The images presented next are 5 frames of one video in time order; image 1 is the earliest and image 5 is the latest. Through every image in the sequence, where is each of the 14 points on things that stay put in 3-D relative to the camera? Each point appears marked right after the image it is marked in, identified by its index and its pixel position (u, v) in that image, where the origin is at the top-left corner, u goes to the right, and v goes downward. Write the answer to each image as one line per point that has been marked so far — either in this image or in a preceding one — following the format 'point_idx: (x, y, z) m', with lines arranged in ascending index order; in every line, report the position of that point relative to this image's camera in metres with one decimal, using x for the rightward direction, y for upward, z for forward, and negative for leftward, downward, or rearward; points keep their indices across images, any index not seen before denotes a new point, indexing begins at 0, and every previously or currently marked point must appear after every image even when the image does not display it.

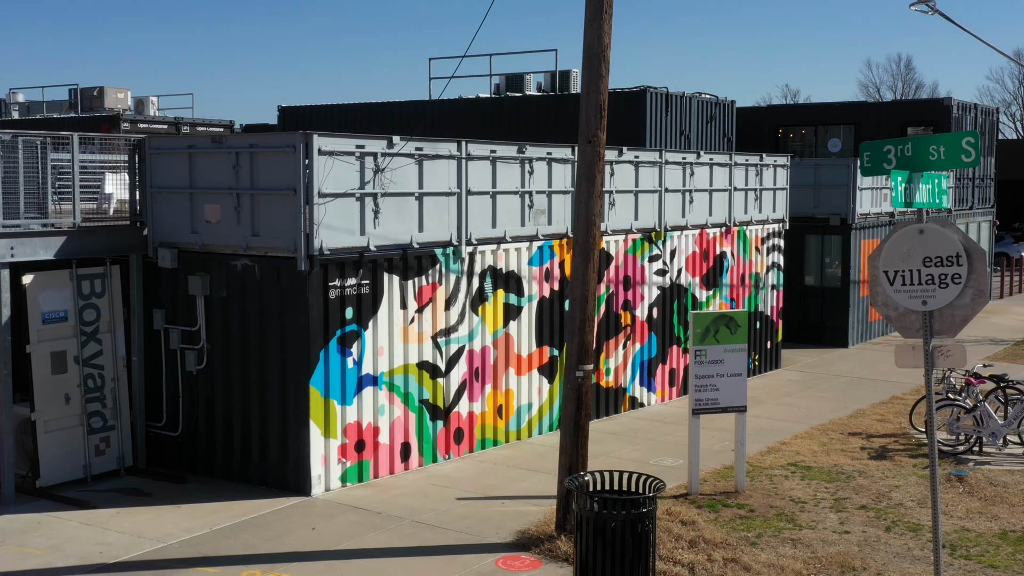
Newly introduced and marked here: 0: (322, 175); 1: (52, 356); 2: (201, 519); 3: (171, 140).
0: (-1.9, +1.1, +9.7) m
1: (-5.0, -0.7, +10.4) m
2: (-3.0, -2.2, +9.0) m
3: (-3.8, +1.7, +10.8) m
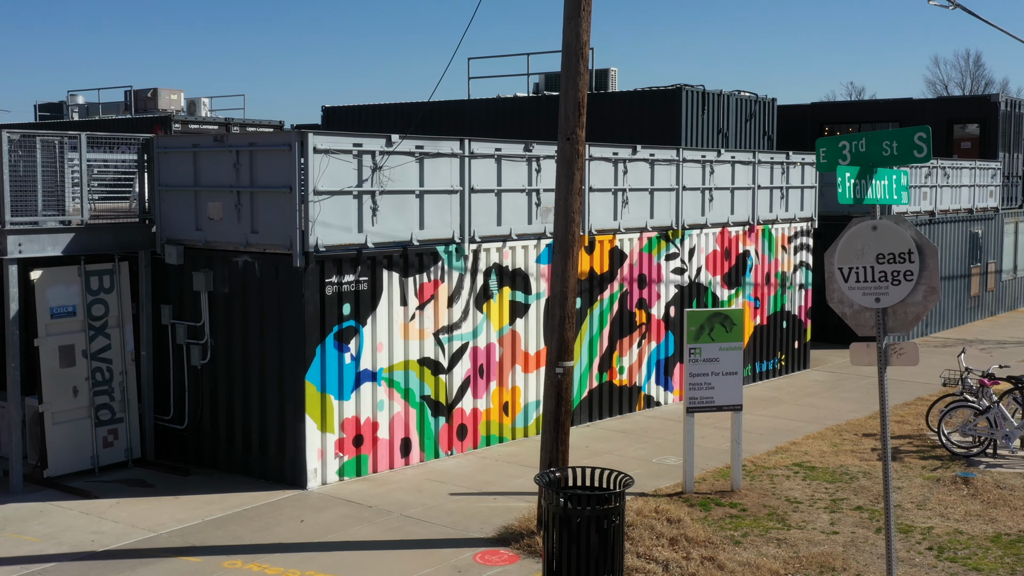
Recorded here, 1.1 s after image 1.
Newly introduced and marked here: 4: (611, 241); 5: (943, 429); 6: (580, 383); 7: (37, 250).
0: (-2.0, +1.2, +9.8) m
1: (-5.0, -0.7, +10.6) m
2: (-3.1, -2.1, +9.2) m
3: (-3.9, +1.7, +11.0) m
4: (+1.6, +0.7, +15.1) m
5: (+5.7, -1.9, +12.6) m
6: (+1.0, -1.4, +14.5) m
7: (-5.2, +0.4, +10.4) m
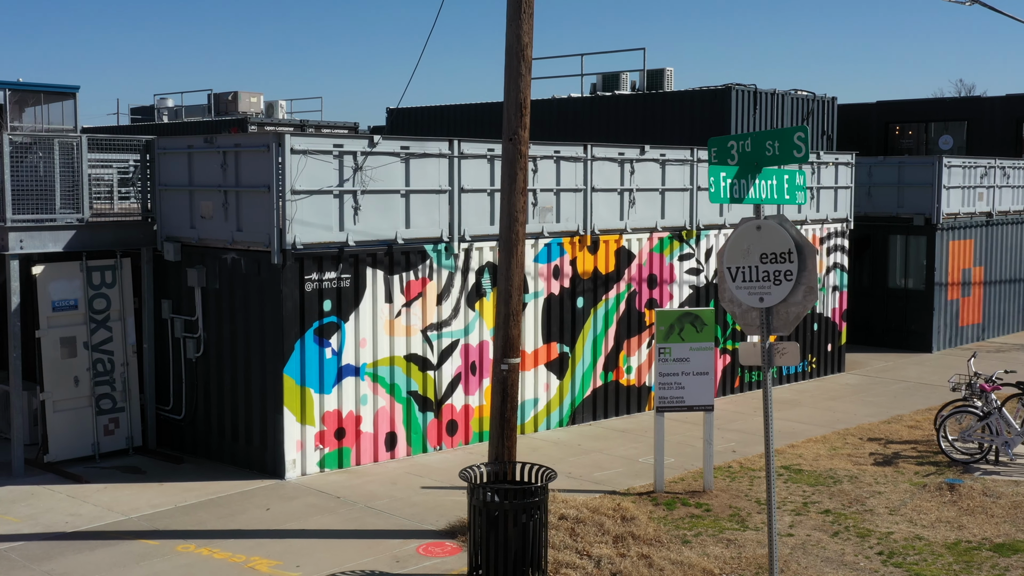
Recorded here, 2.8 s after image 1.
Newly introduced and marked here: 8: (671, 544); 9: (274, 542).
0: (-2.3, +1.2, +10.1) m
1: (-5.3, -0.6, +11.2) m
2: (-3.4, -2.1, +9.6) m
3: (-4.0, +1.8, +11.5) m
4: (+1.7, +0.8, +15.1) m
5: (+5.6, -1.9, +12.3) m
6: (+1.1, -1.4, +14.5) m
7: (-5.4, +0.5, +10.9) m
8: (+1.4, -2.2, +8.2) m
9: (-2.0, -2.2, +8.1) m
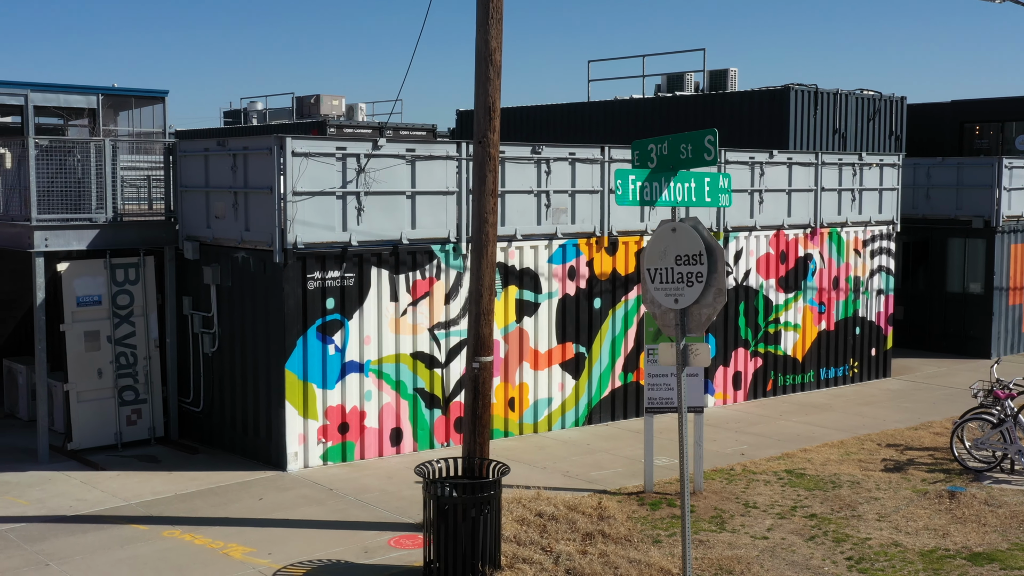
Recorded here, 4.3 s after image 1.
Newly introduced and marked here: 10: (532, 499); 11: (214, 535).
0: (-2.4, +1.2, +10.5) m
1: (-5.2, -0.6, +11.8) m
2: (-3.6, -2.1, +10.0) m
3: (-4.0, +1.8, +12.0) m
4: (+2.0, +0.7, +15.1) m
5: (+5.6, -1.9, +12.0) m
6: (+1.3, -1.4, +14.6) m
7: (-5.4, +0.5, +11.5) m
8: (+1.1, -2.2, +8.3) m
9: (-2.3, -2.1, +8.4) m
10: (+0.2, -2.1, +9.3) m
11: (-2.6, -2.1, +8.3) m
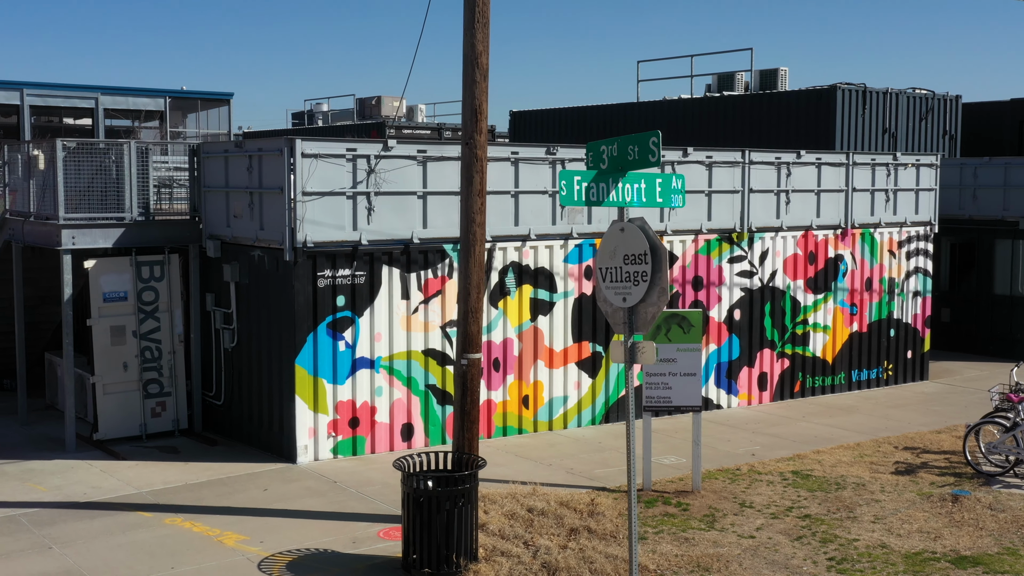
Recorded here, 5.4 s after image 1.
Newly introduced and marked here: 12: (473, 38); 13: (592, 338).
0: (-2.3, +1.3, +10.8) m
1: (-5.1, -0.5, +12.3) m
2: (-3.6, -2.0, +10.4) m
3: (-3.9, +1.8, +12.4) m
4: (+2.3, +0.7, +15.2) m
5: (+5.7, -2.0, +11.8) m
6: (+1.6, -1.4, +14.7) m
7: (-5.3, +0.6, +12.0) m
8: (+1.0, -2.2, +8.4) m
9: (-2.4, -2.1, +8.8) m
10: (+0.1, -2.0, +9.5) m
11: (-2.7, -2.1, +8.6) m
12: (-0.3, +2.1, +8.0) m
13: (+1.2, -0.8, +14.4) m
